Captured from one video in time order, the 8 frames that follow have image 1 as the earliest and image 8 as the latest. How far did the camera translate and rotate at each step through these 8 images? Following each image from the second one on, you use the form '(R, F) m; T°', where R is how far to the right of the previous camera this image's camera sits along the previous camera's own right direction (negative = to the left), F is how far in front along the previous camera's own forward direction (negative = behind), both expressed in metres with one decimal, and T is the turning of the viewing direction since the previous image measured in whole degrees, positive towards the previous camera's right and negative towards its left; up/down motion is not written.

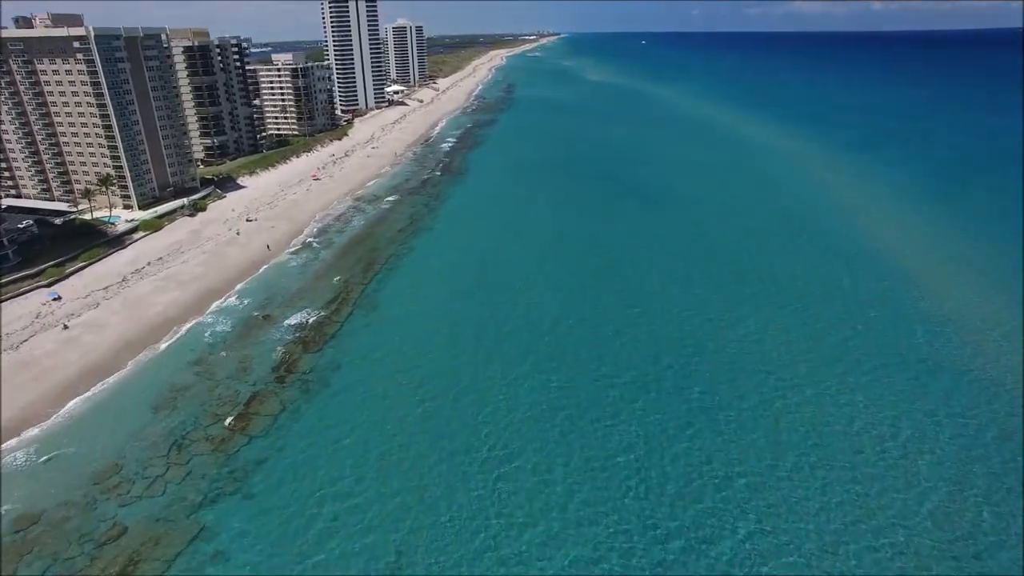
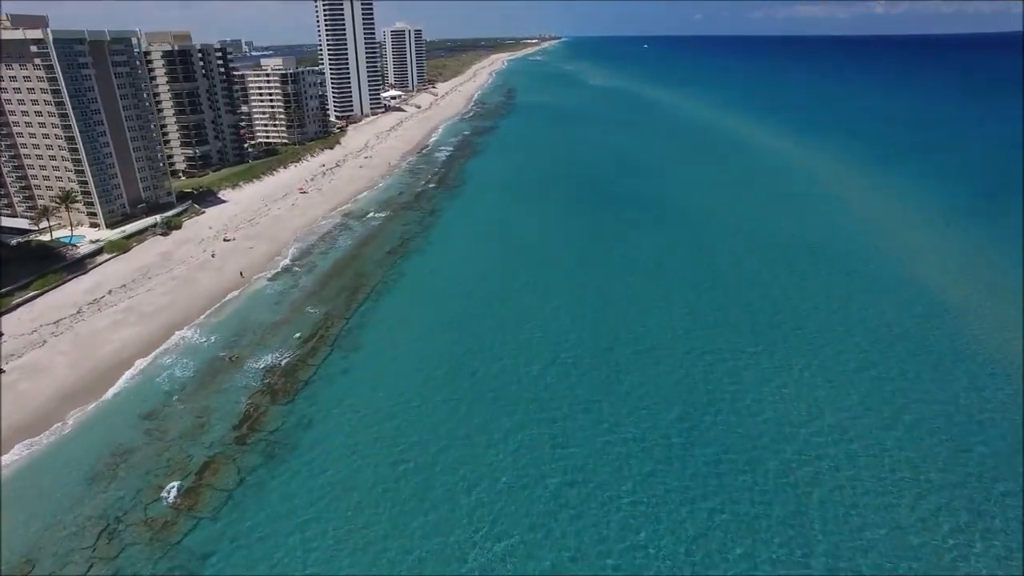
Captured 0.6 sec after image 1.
(+0.2, +3.7) m; 0°
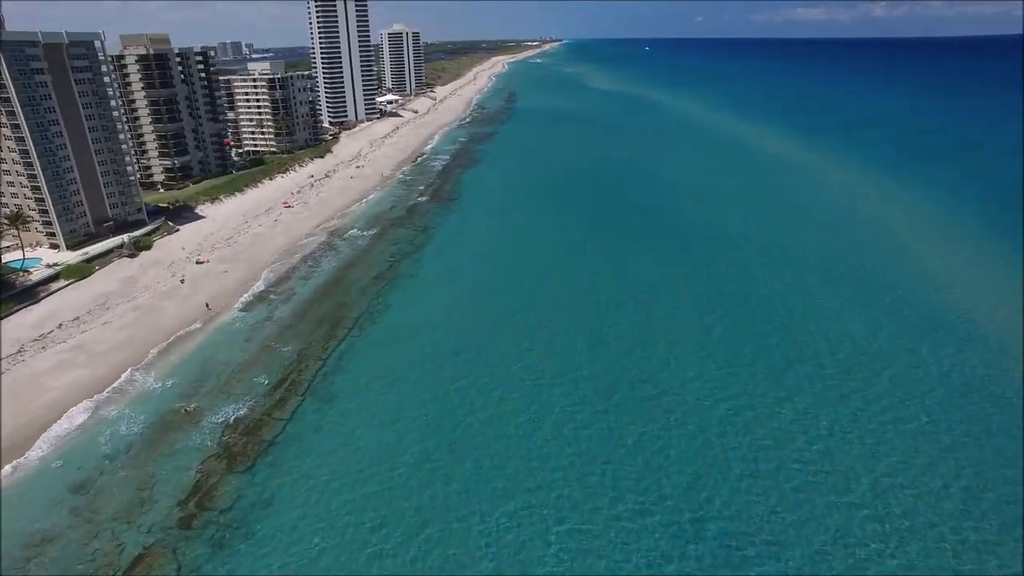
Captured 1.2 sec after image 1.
(+0.1, +3.8) m; 0°
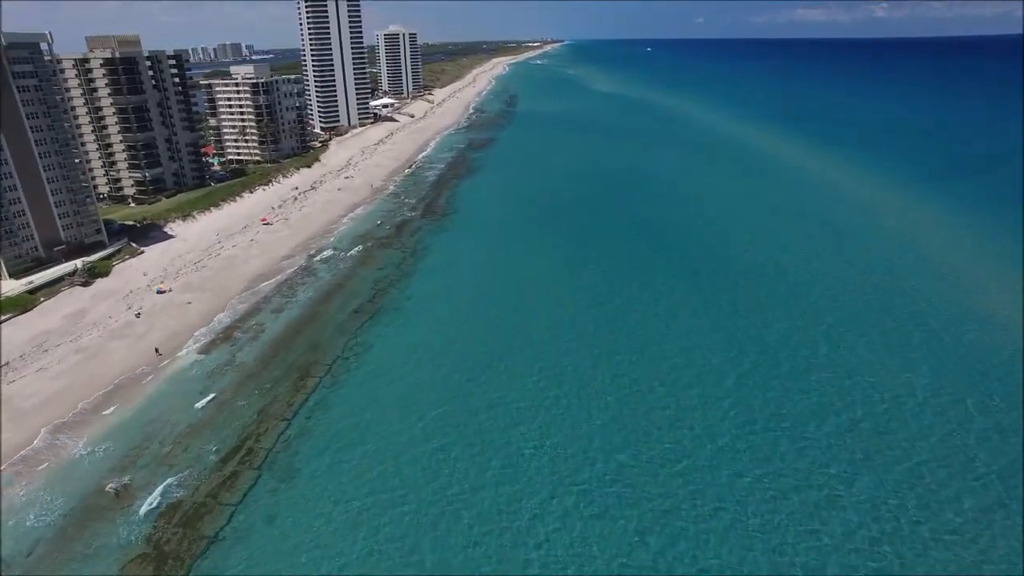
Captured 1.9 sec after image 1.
(+0.2, +4.4) m; 0°
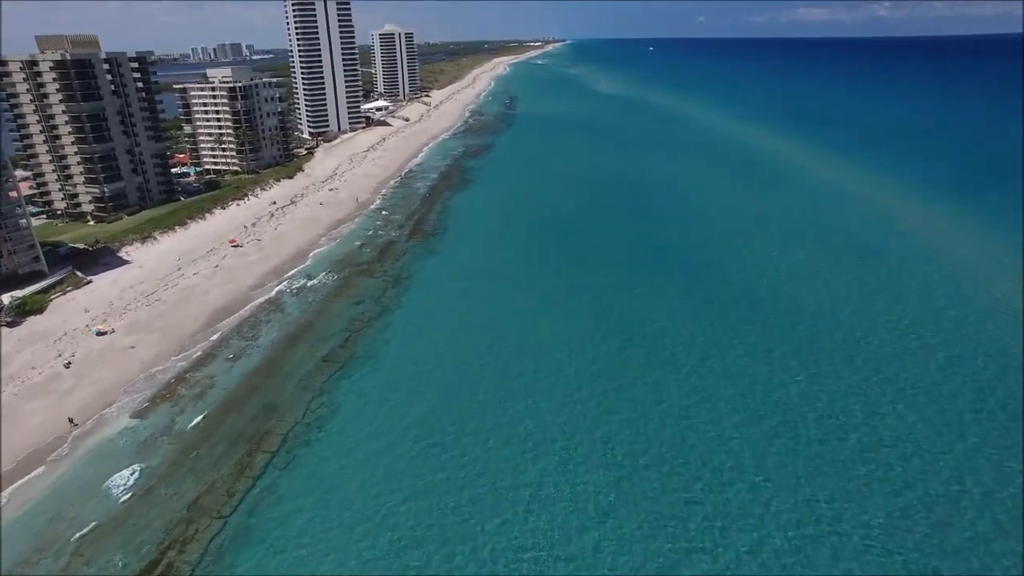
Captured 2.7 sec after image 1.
(+0.2, +5.1) m; 0°
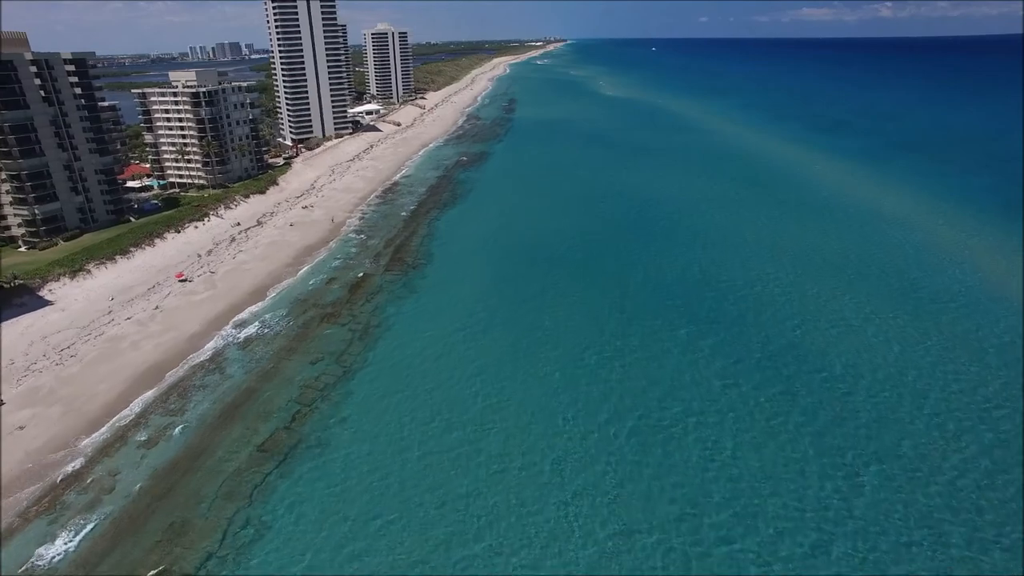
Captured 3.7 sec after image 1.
(+0.4, +6.5) m; 0°
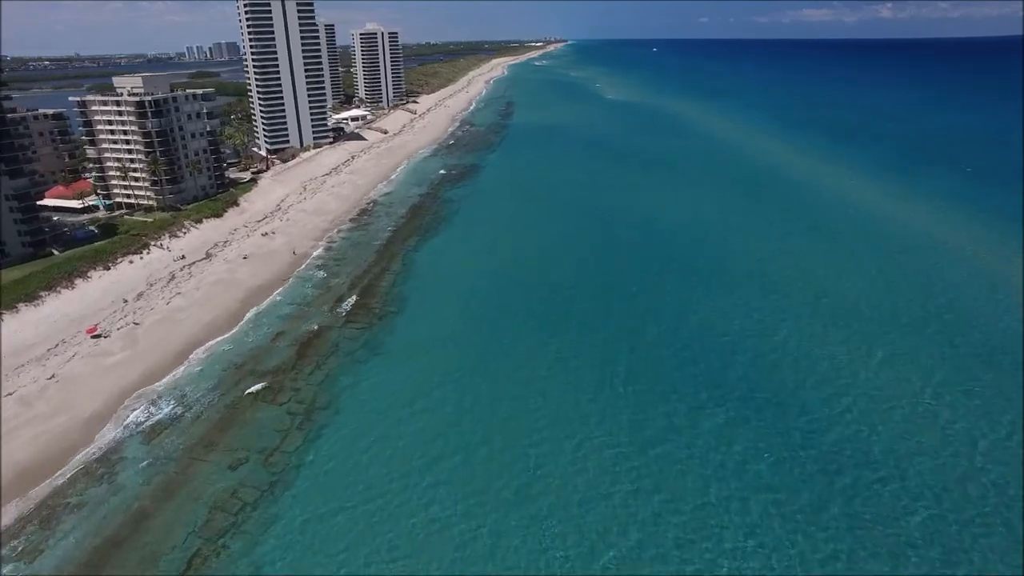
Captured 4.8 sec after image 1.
(+0.6, +7.0) m; 0°
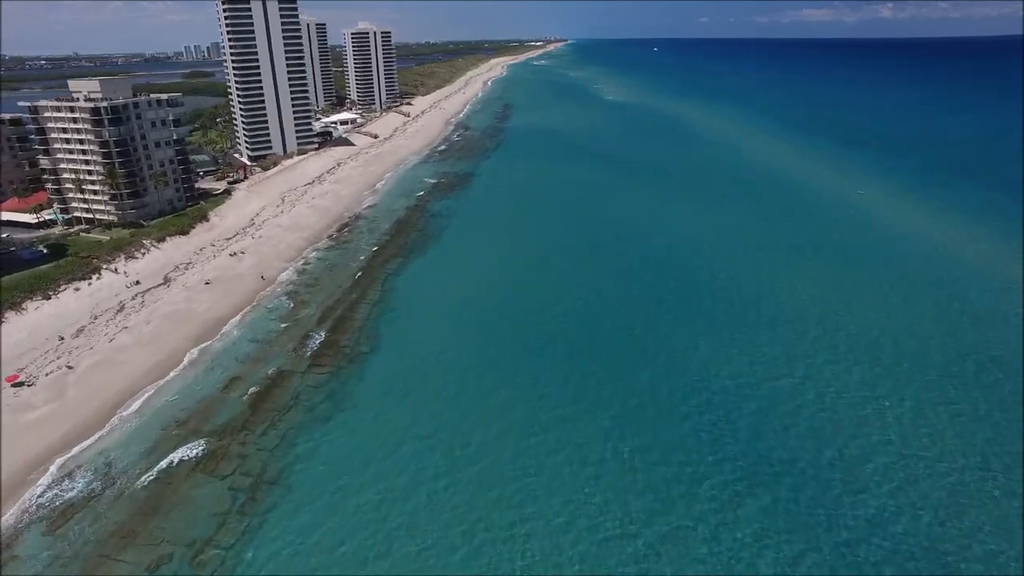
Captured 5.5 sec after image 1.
(+0.4, +4.3) m; 0°
